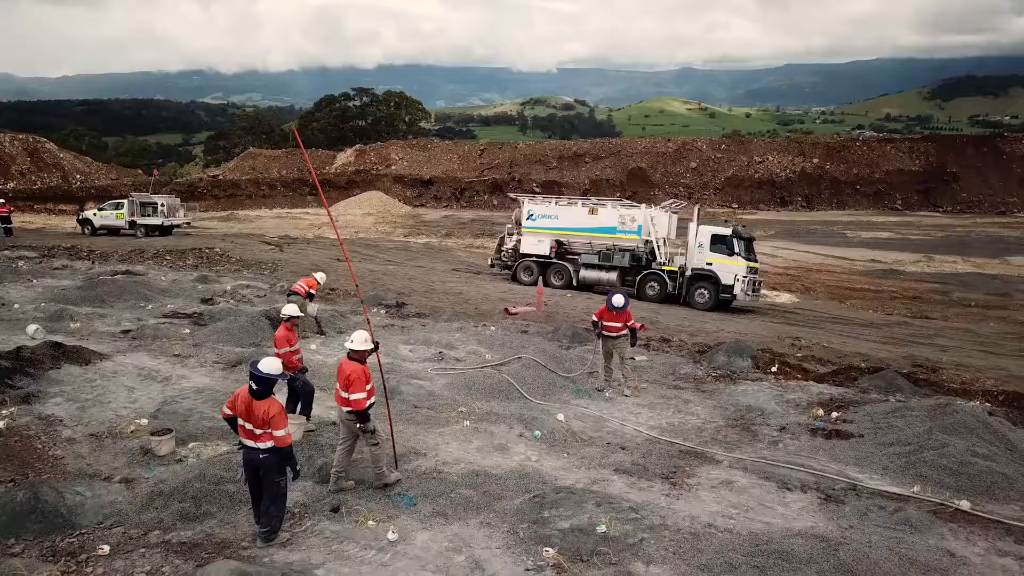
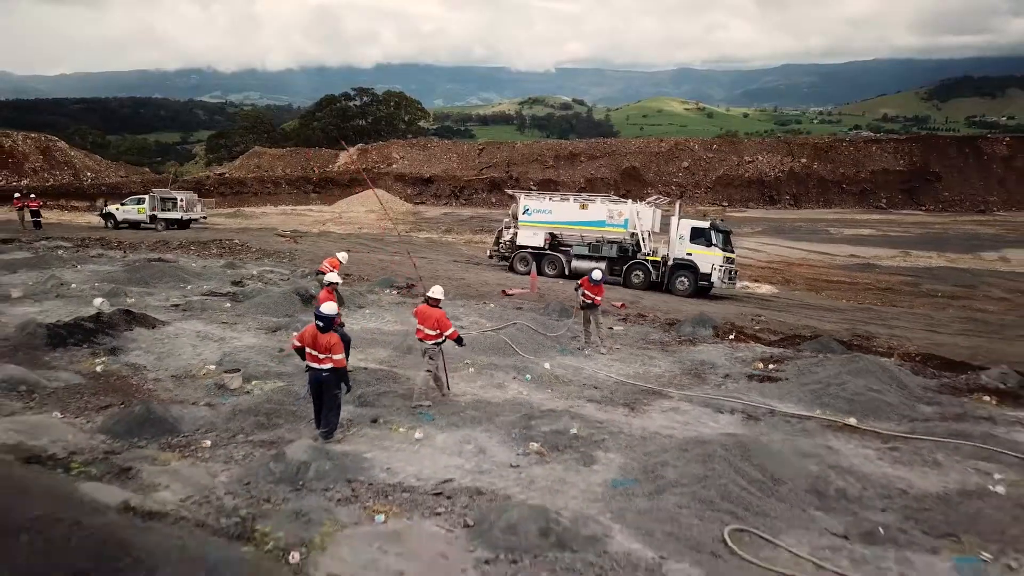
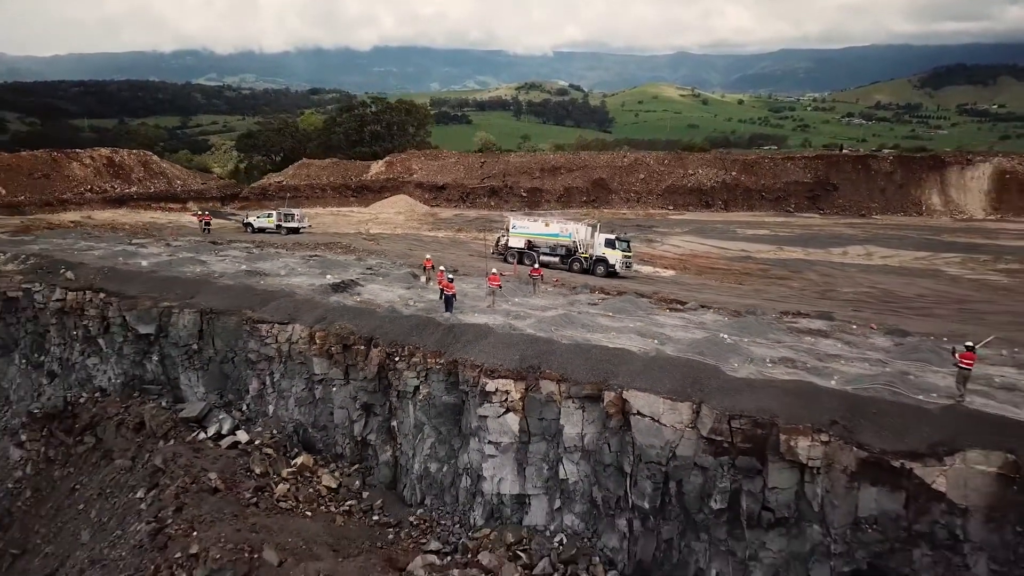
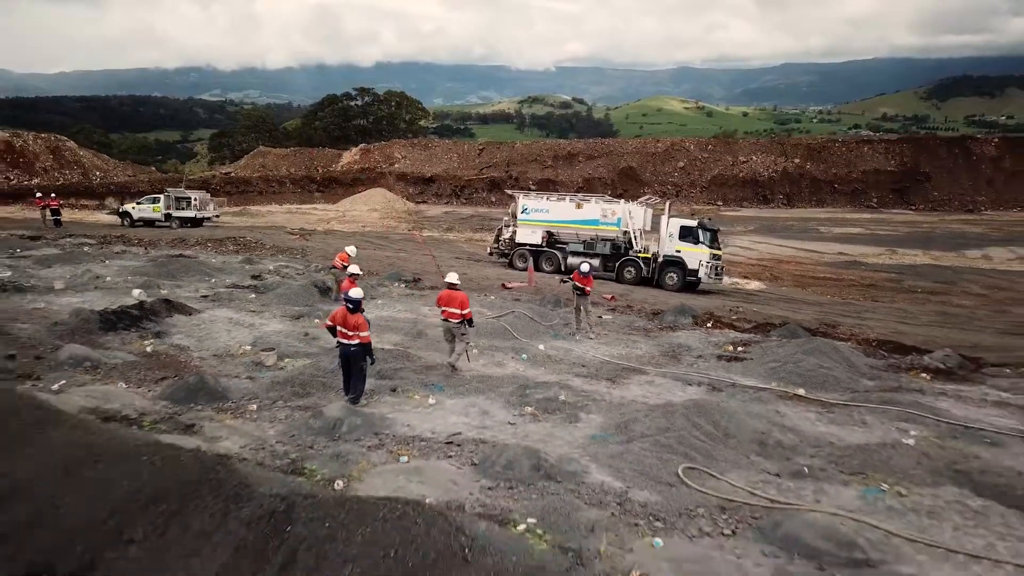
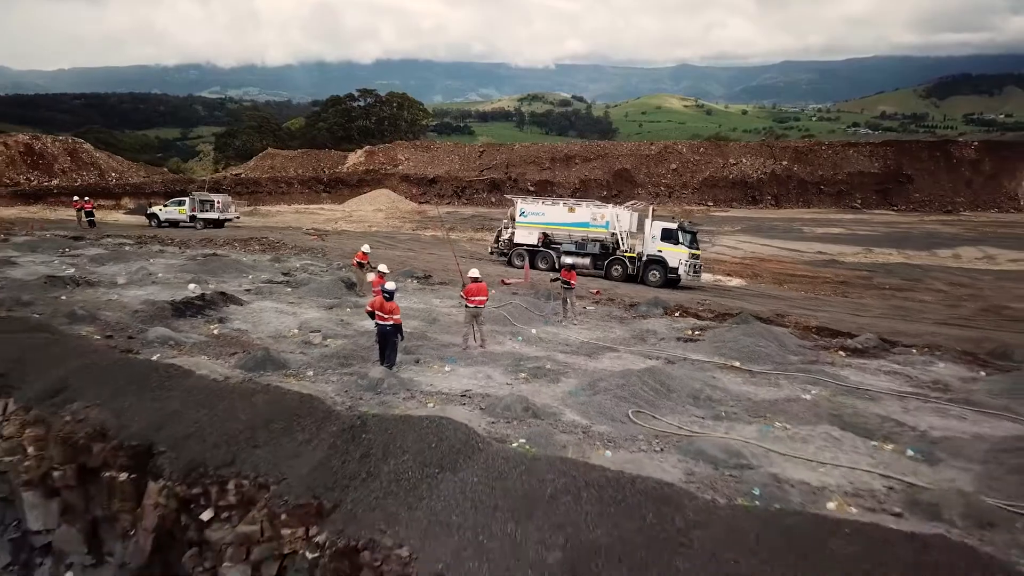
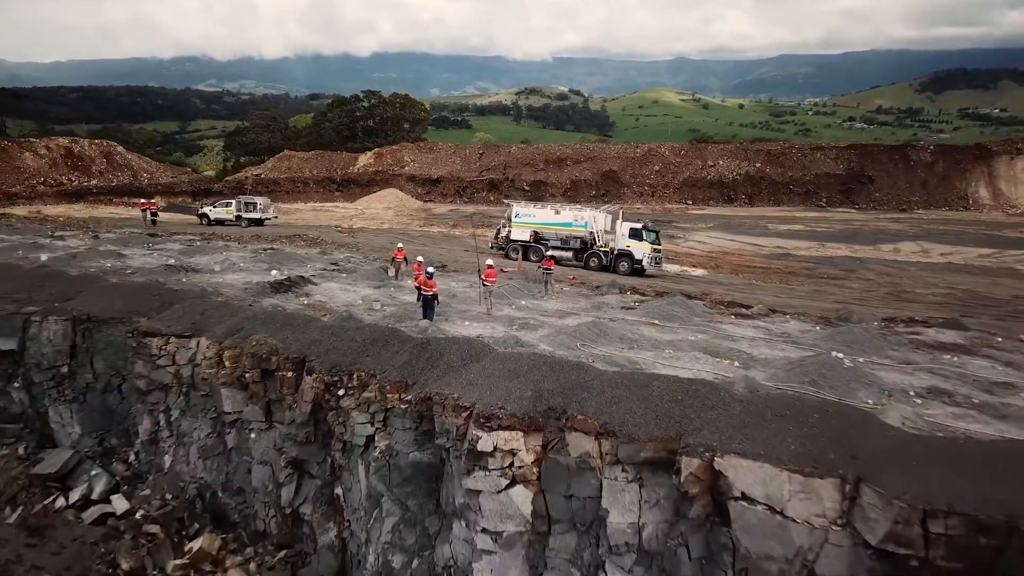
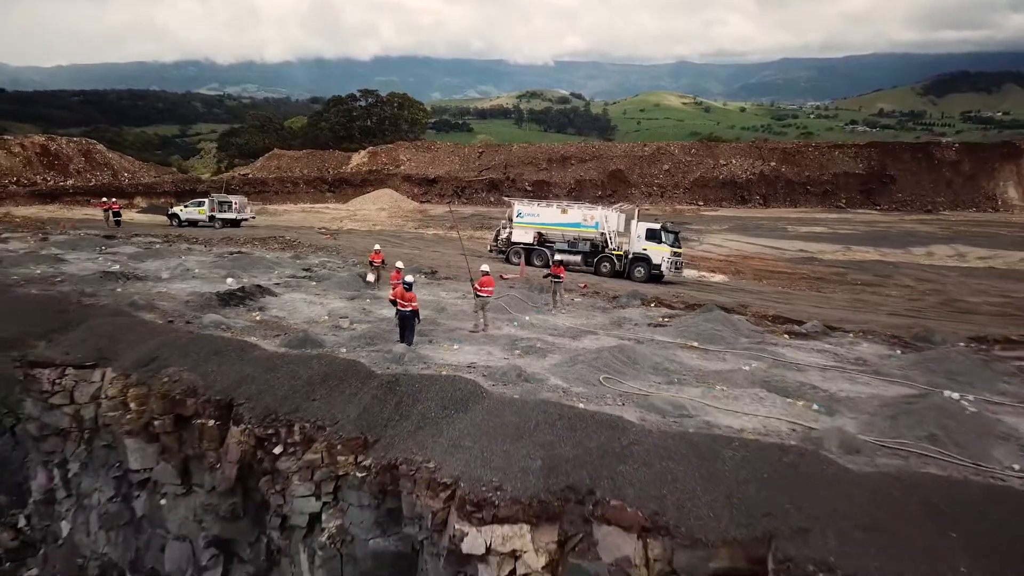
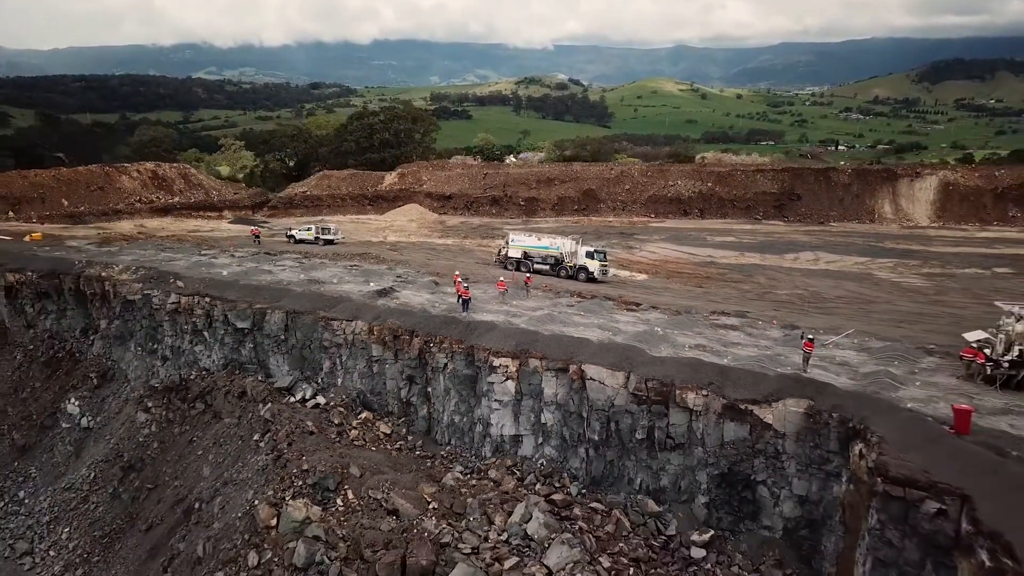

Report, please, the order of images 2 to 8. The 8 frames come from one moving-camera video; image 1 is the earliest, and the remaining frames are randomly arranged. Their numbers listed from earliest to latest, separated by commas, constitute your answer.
2, 4, 5, 7, 6, 3, 8
